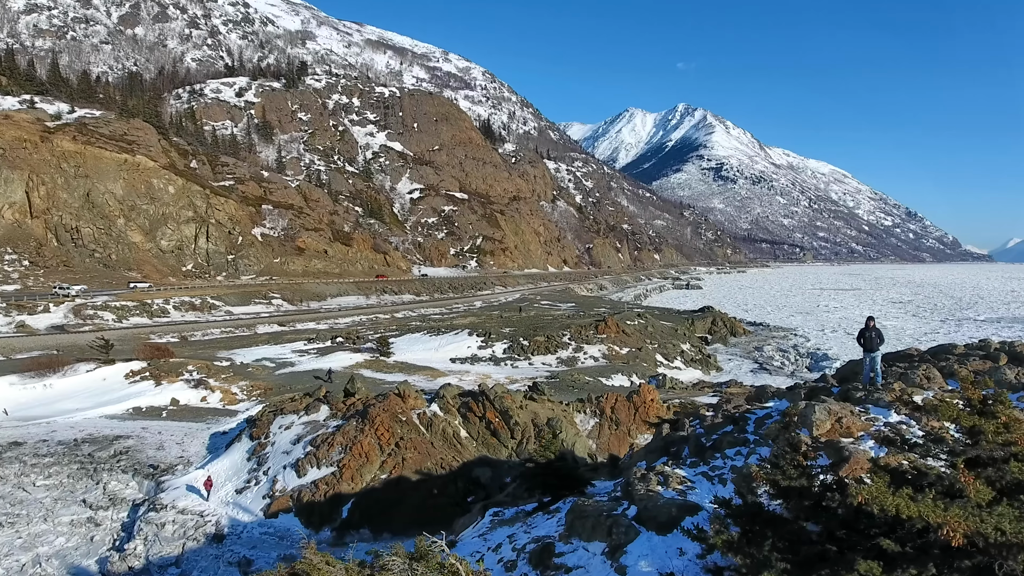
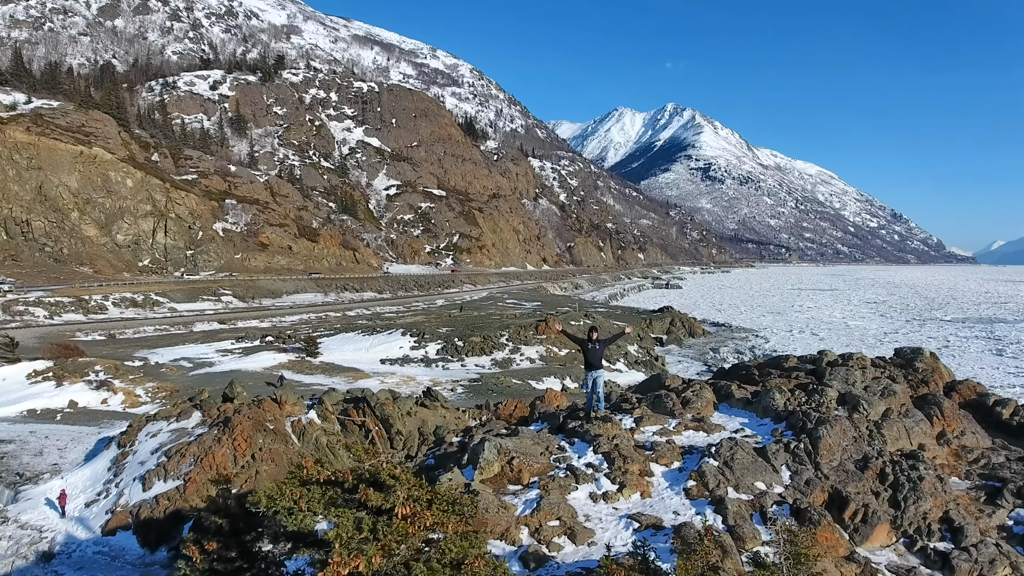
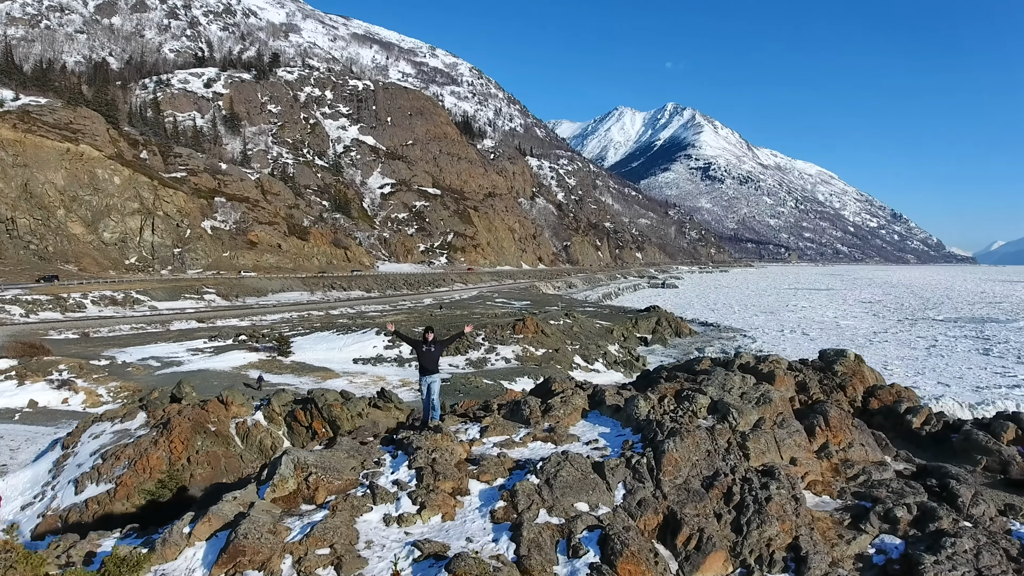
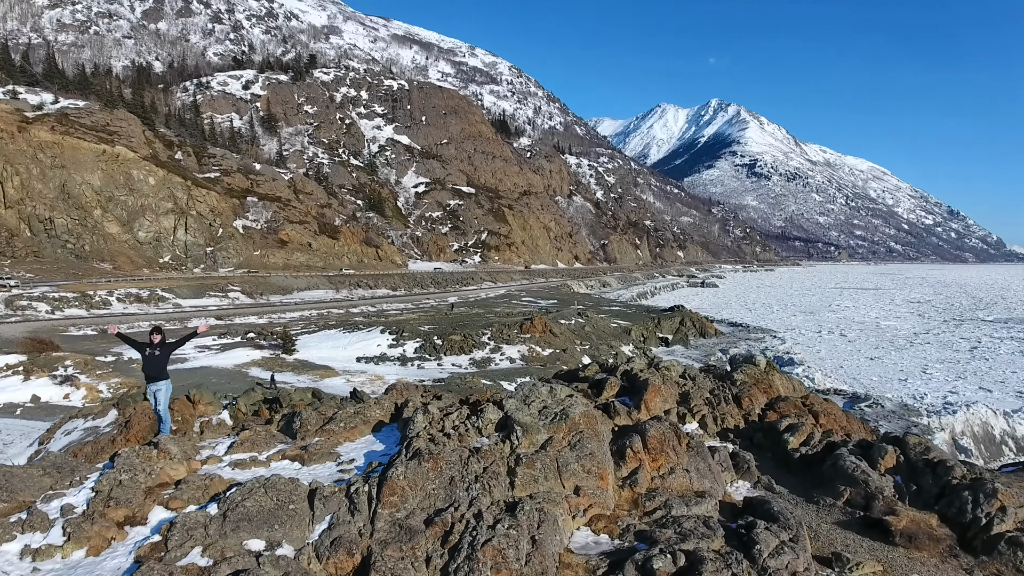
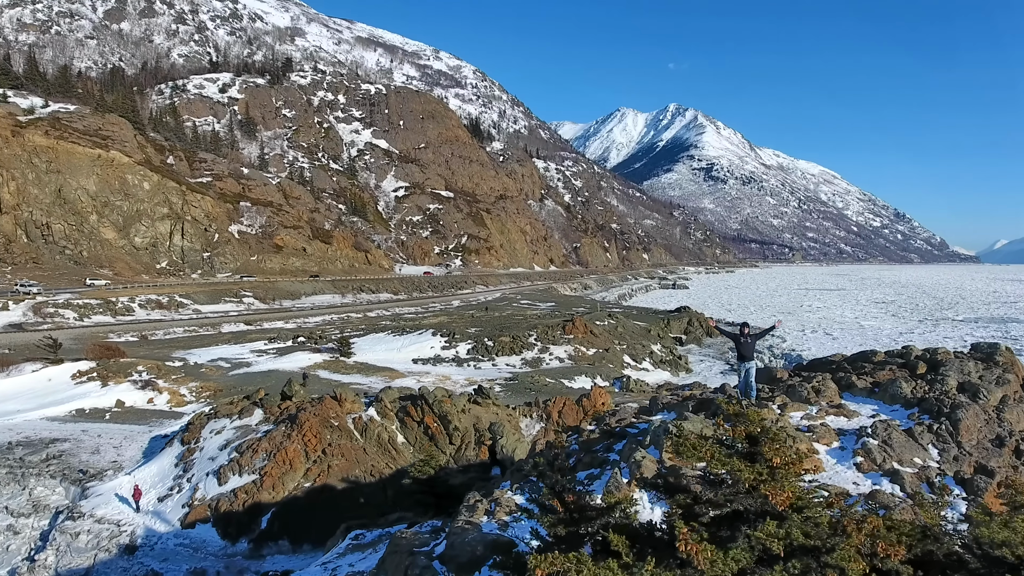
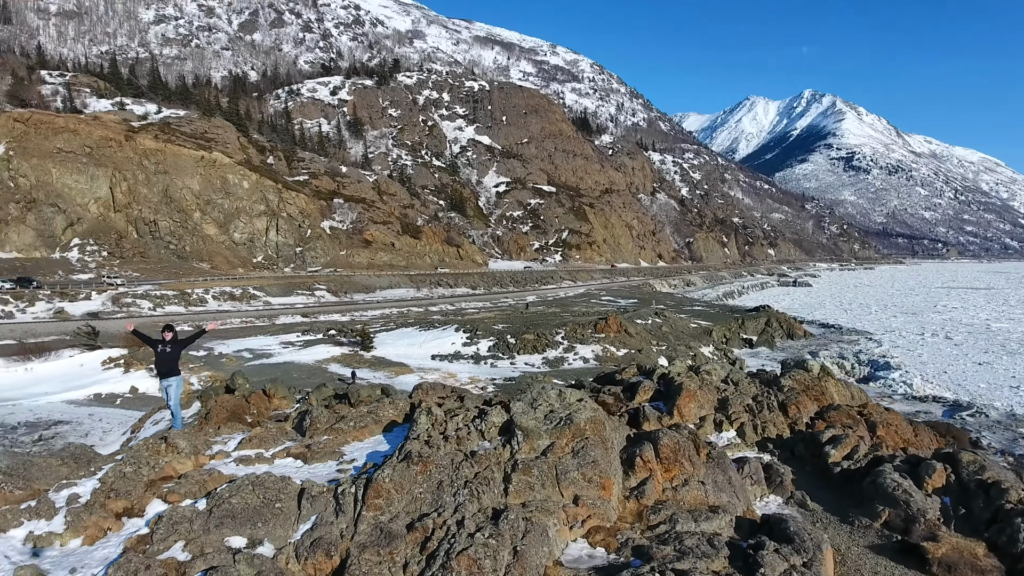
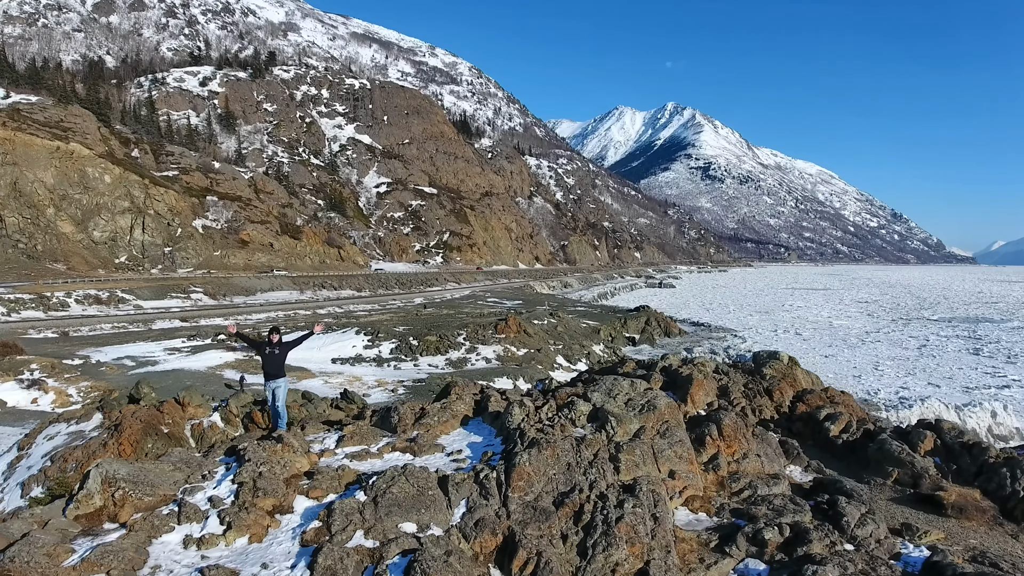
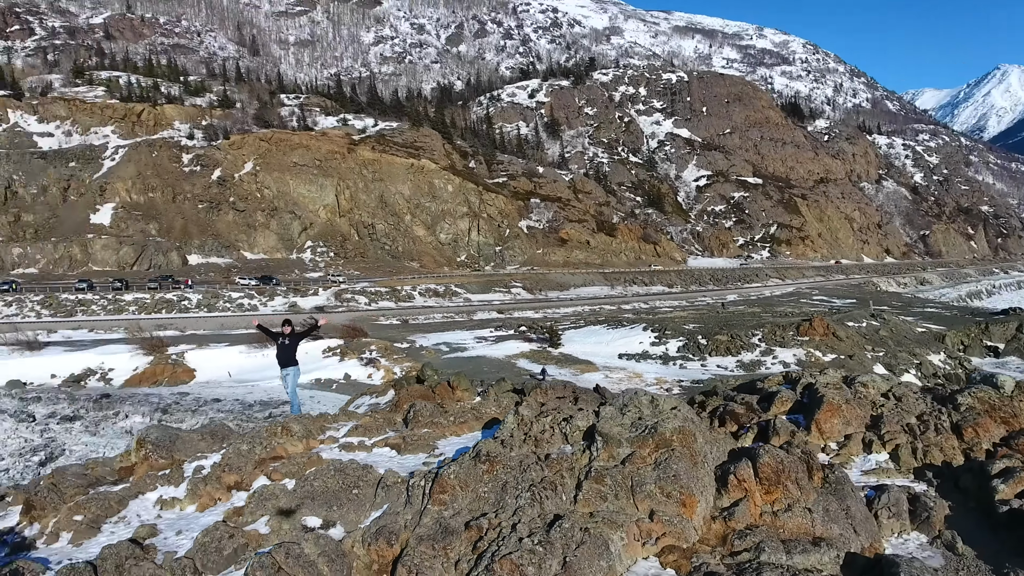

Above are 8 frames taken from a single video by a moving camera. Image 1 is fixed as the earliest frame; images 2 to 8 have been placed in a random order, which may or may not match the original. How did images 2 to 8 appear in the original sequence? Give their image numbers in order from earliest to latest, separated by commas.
5, 2, 3, 7, 4, 6, 8
